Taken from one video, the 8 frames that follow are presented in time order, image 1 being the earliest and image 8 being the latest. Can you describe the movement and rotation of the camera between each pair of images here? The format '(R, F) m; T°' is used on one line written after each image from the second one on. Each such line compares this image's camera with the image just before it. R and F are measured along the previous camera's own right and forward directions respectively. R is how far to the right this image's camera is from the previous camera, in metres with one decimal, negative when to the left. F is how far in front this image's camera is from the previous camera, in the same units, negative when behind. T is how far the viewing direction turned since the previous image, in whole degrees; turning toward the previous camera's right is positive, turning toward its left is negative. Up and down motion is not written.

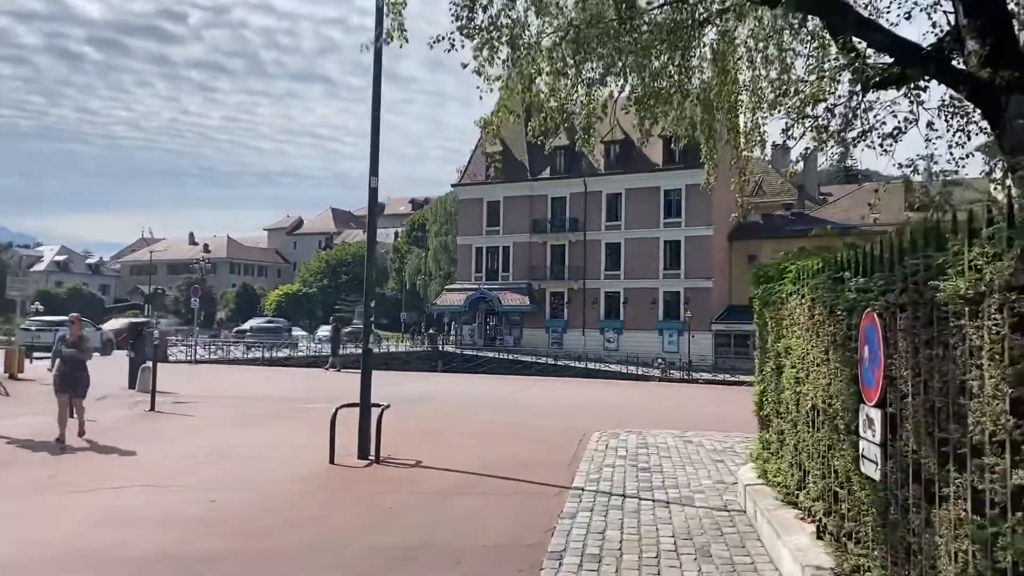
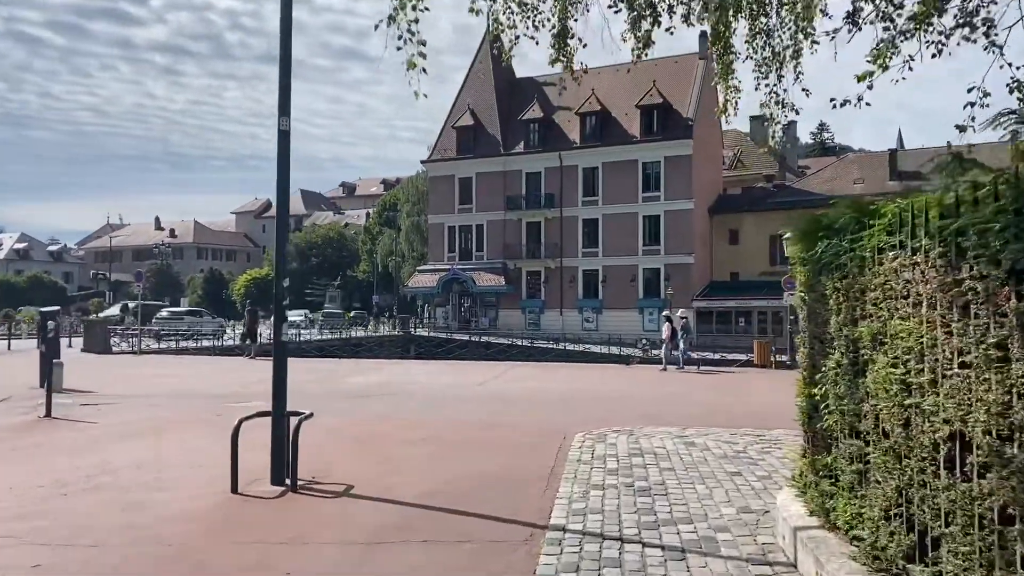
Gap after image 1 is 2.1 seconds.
(+0.2, +2.5) m; +2°
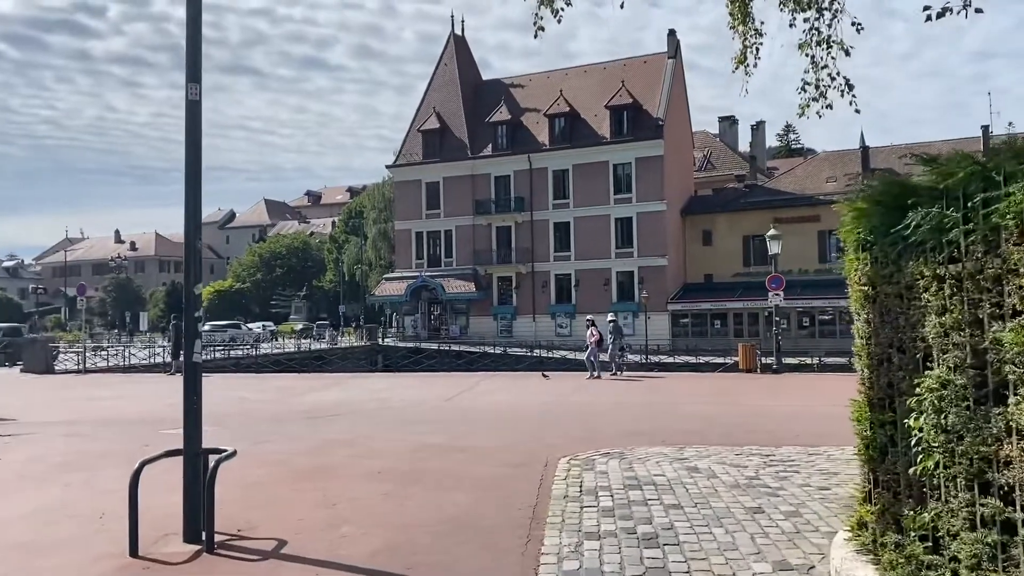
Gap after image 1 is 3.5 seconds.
(0.0, +1.6) m; +2°
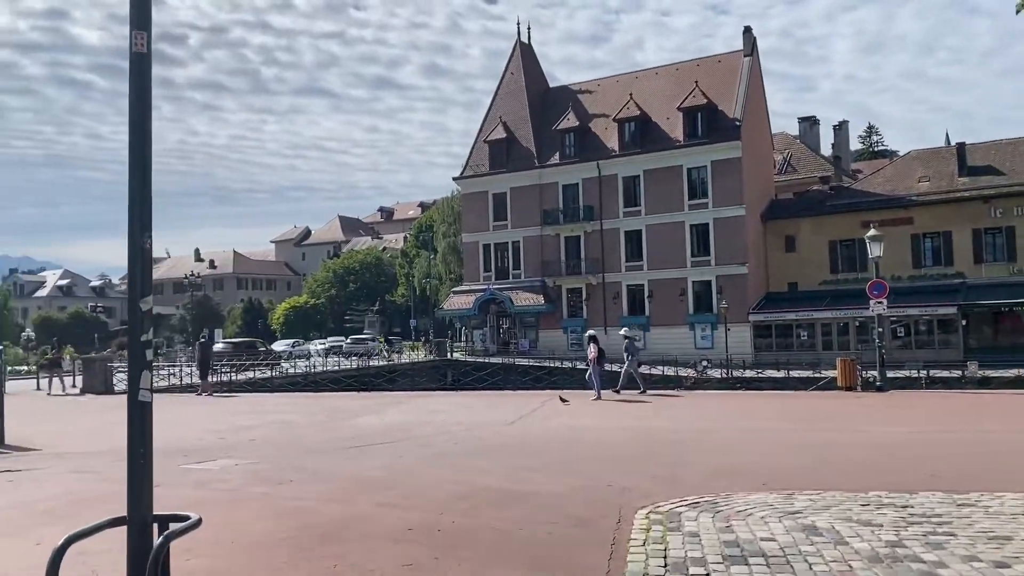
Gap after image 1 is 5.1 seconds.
(+0.1, +1.9) m; -5°
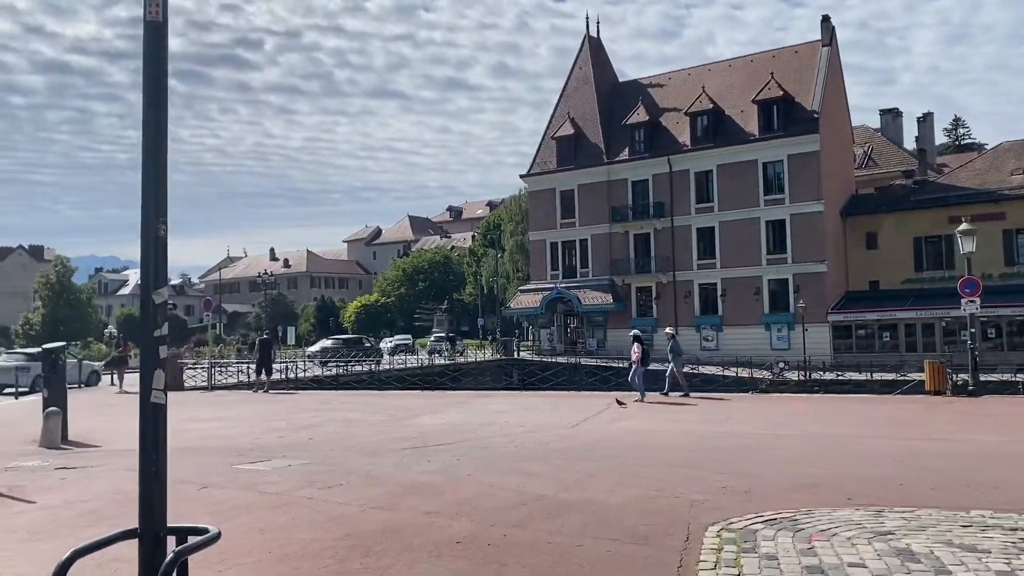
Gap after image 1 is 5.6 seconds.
(+0.1, +0.6) m; -5°
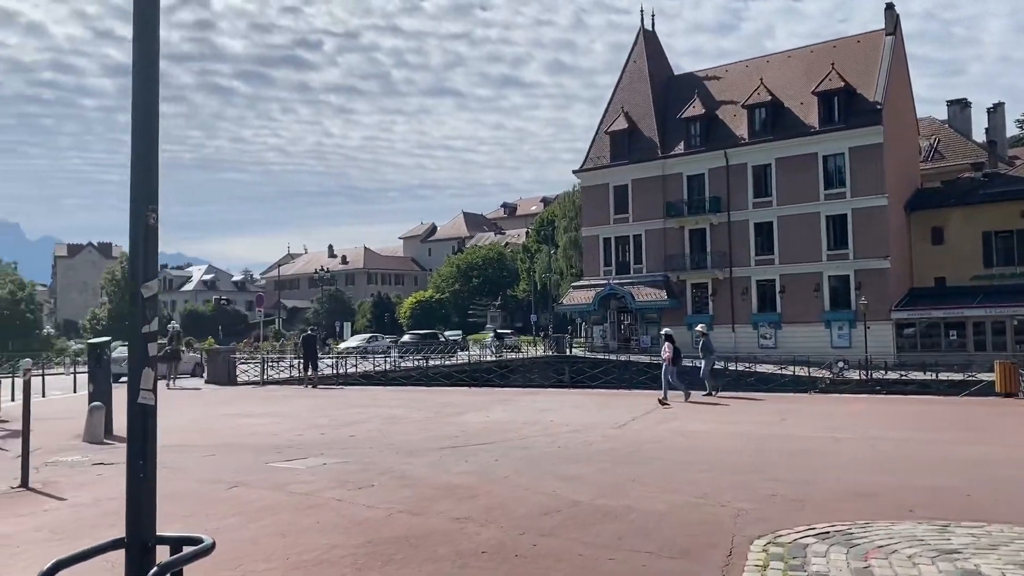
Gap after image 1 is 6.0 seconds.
(+0.2, +0.4) m; -4°
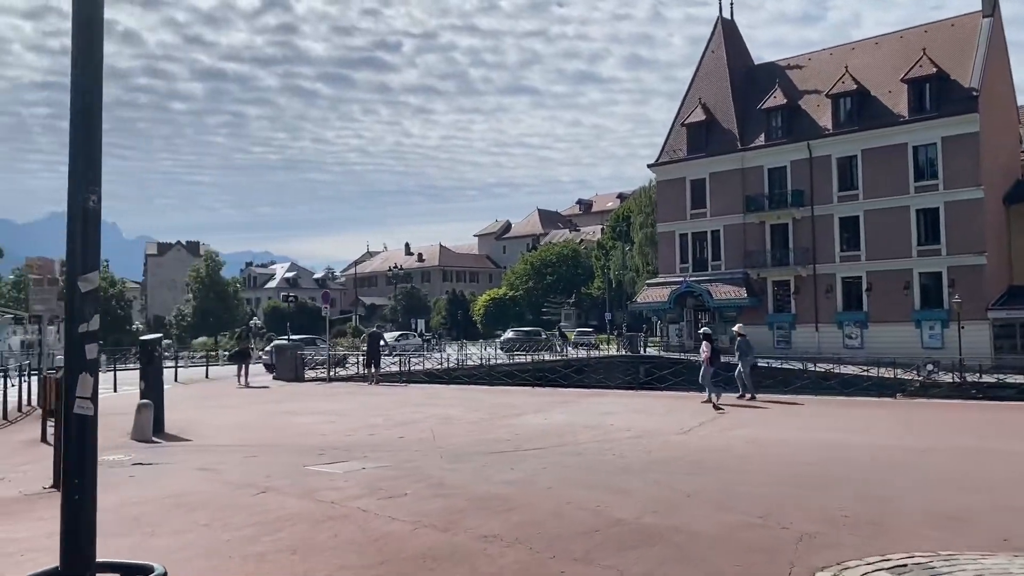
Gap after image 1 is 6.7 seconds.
(+0.4, +0.8) m; -5°
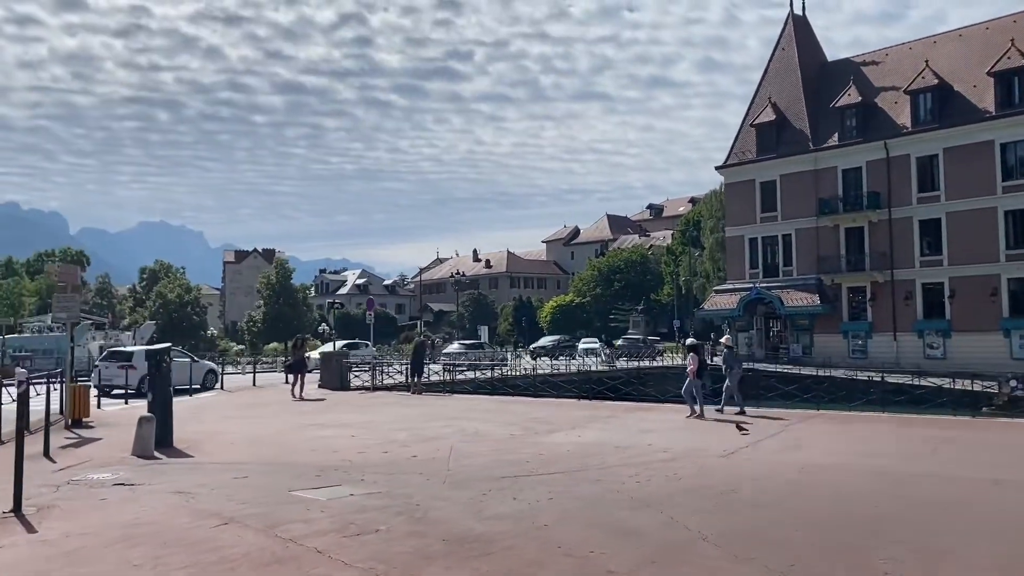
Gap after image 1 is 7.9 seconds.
(+0.8, +1.2) m; -5°
